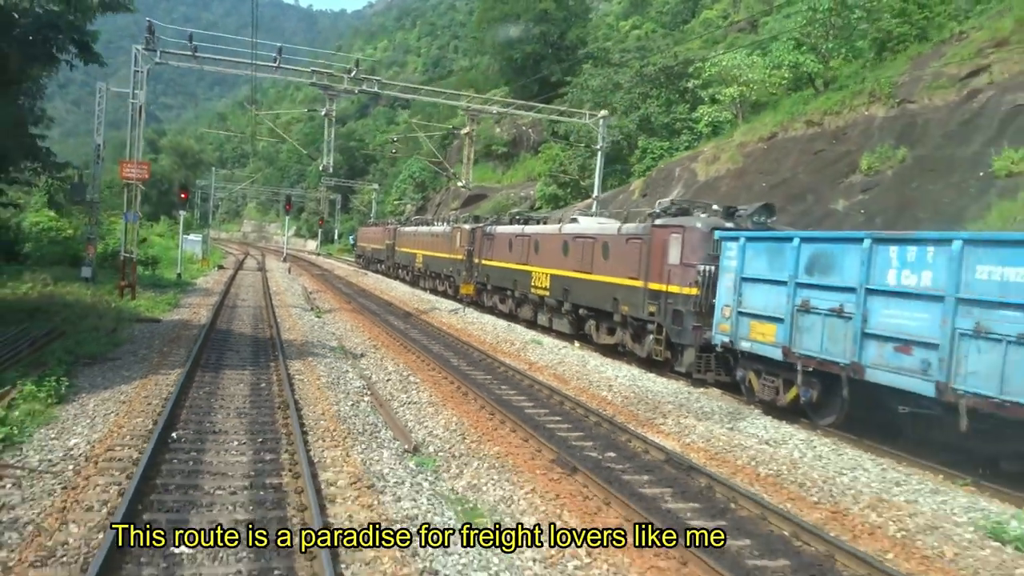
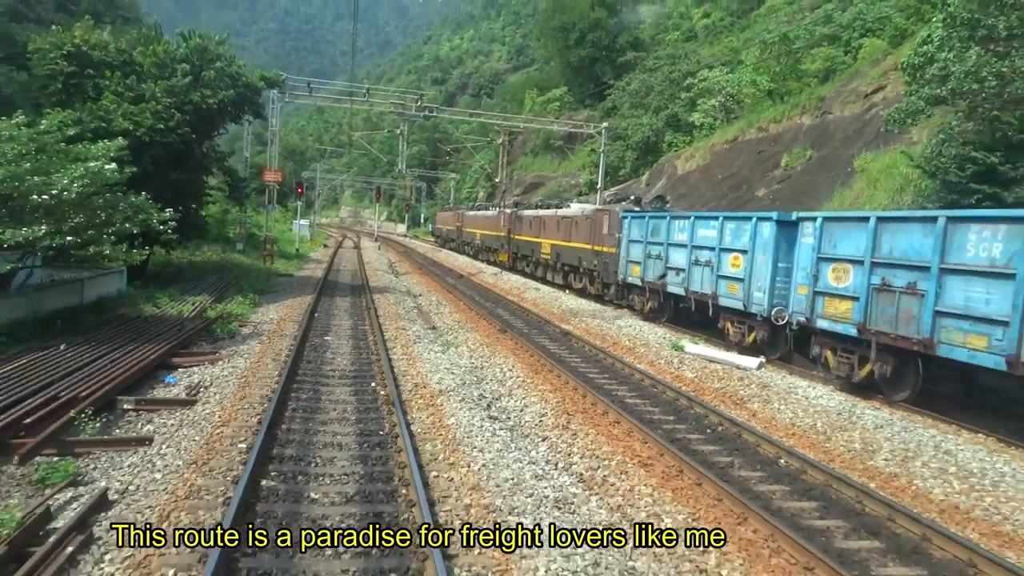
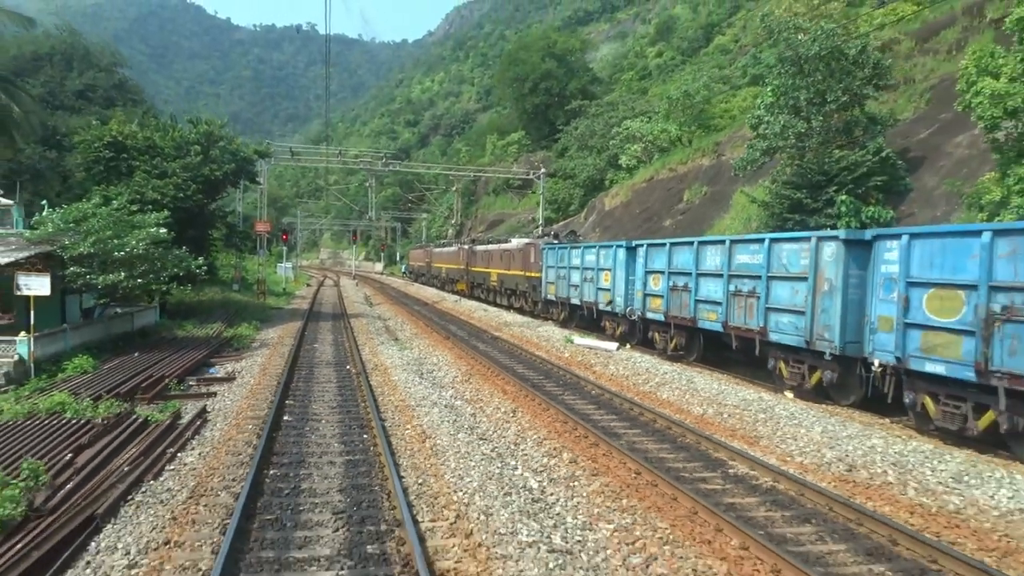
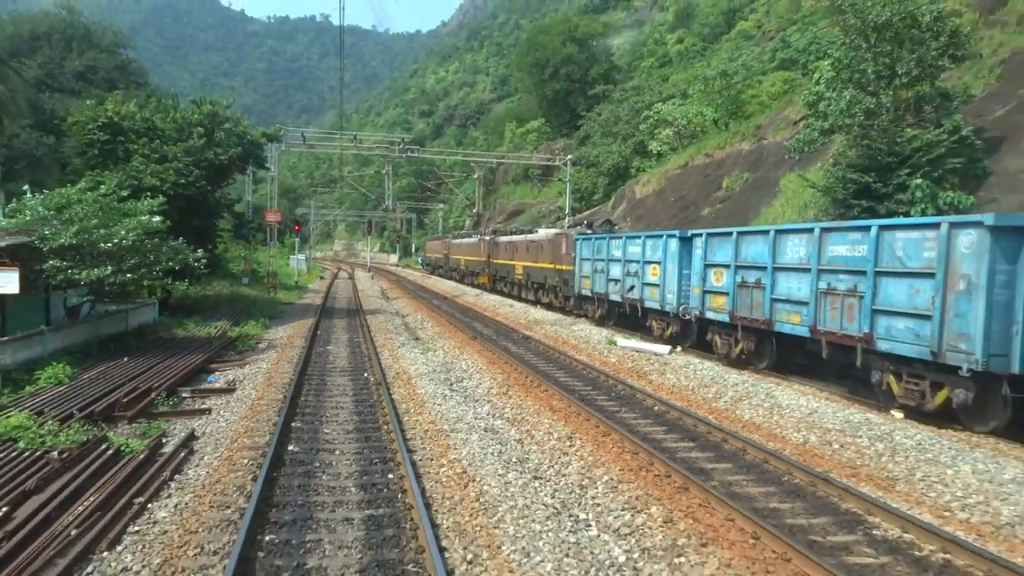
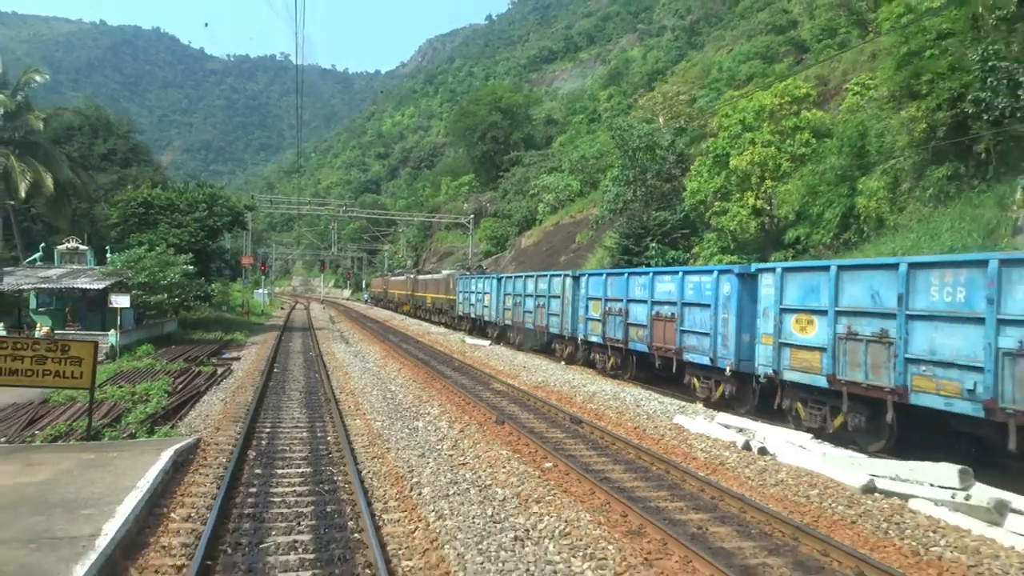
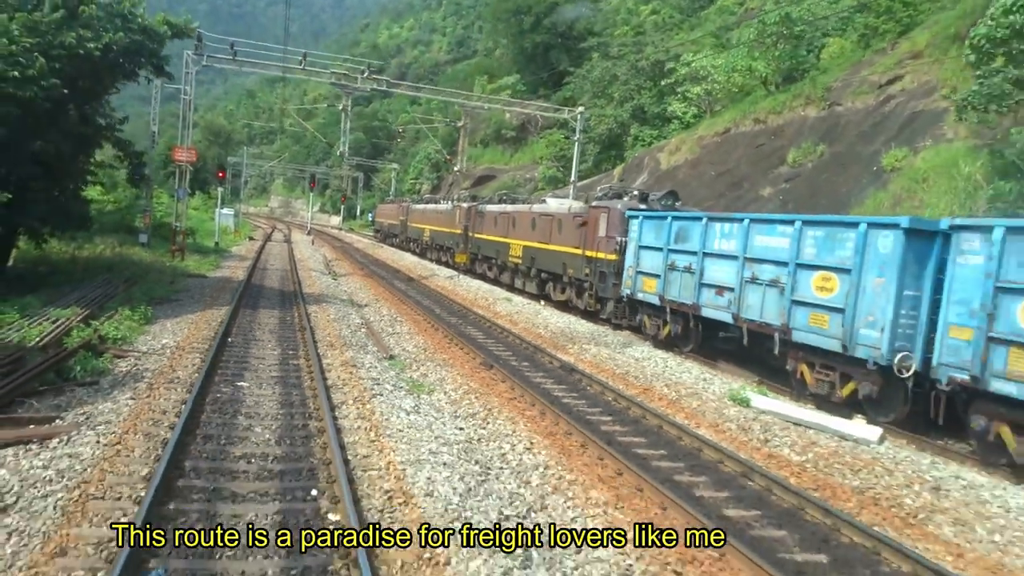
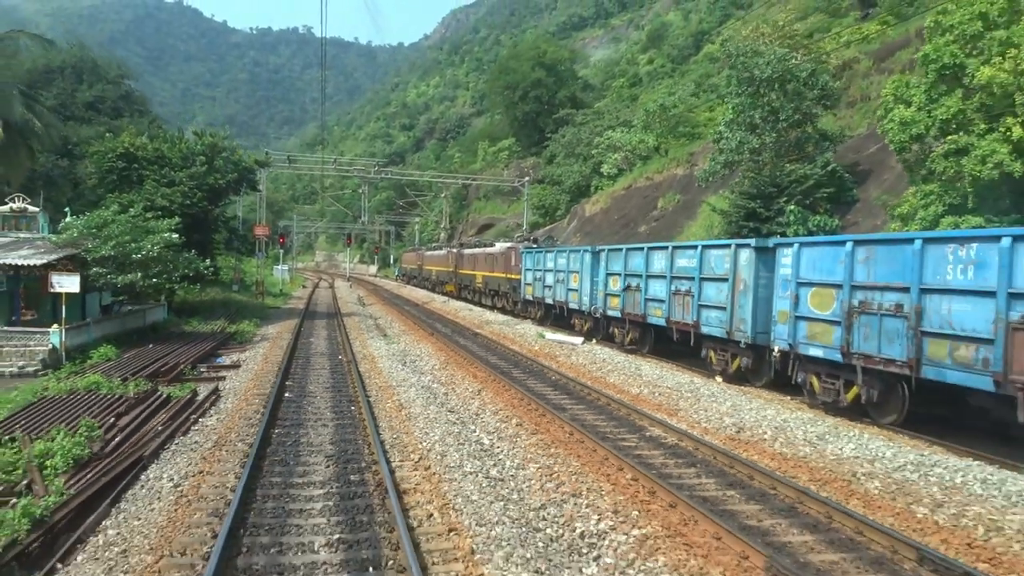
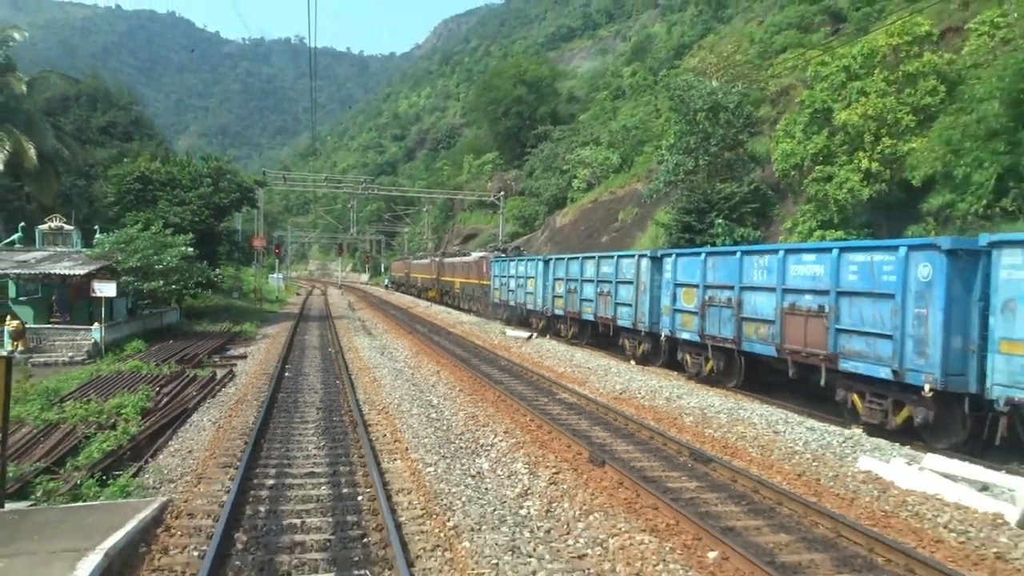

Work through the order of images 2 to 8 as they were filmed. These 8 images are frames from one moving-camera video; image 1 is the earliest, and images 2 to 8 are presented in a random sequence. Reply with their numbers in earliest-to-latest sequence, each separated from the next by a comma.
6, 2, 4, 3, 7, 8, 5
